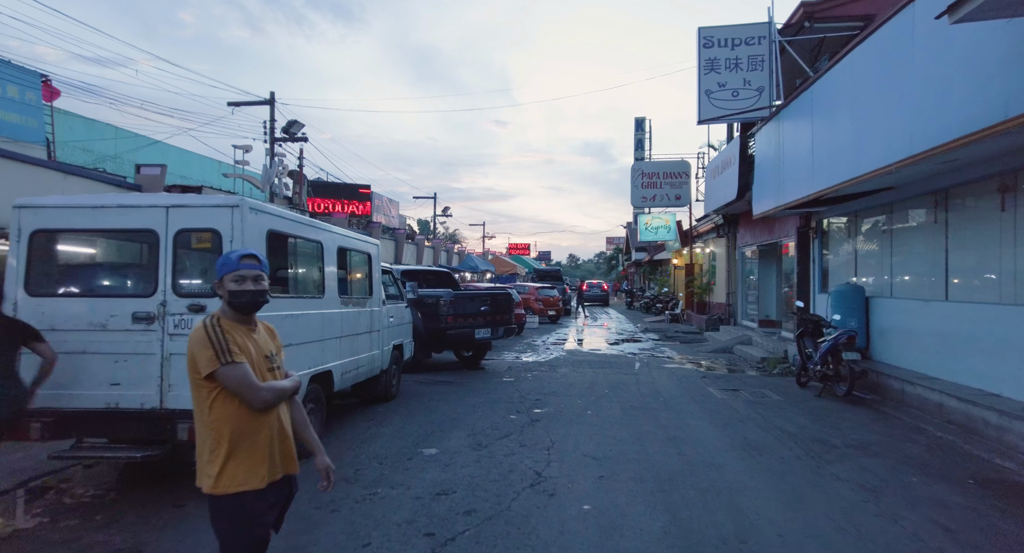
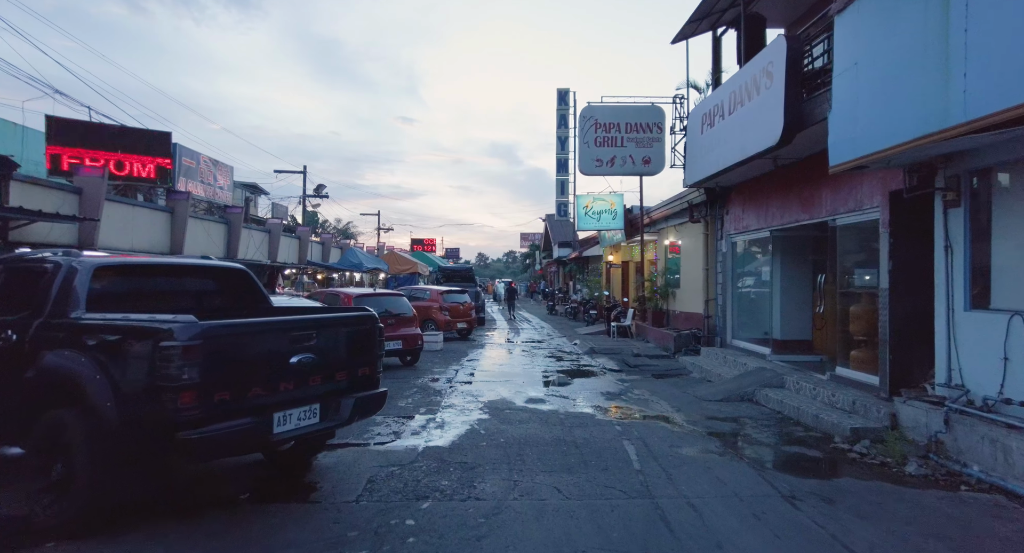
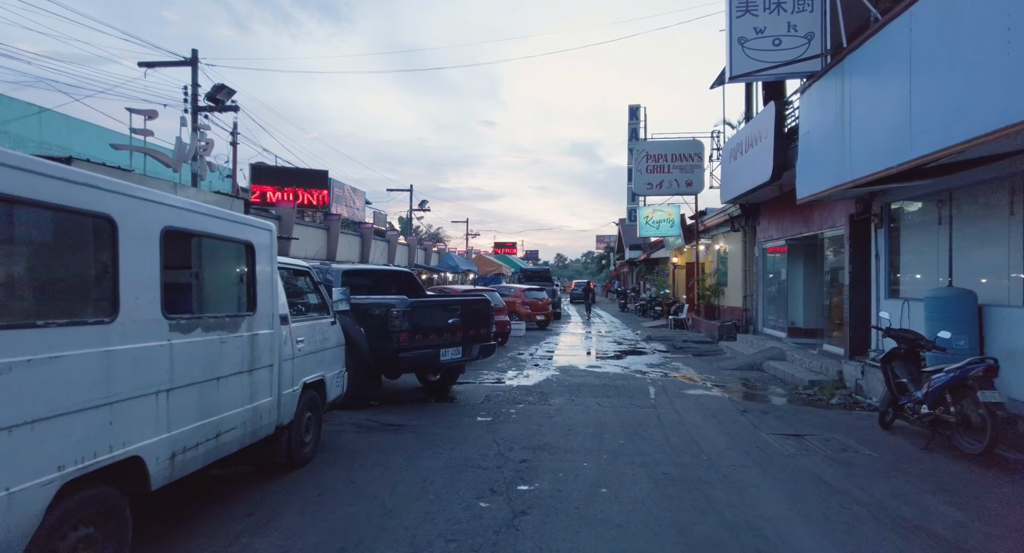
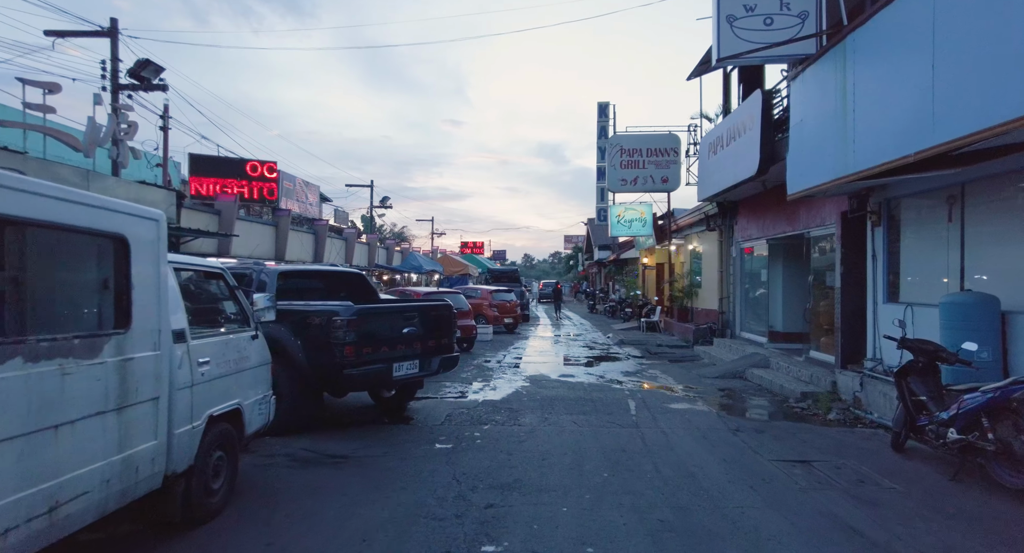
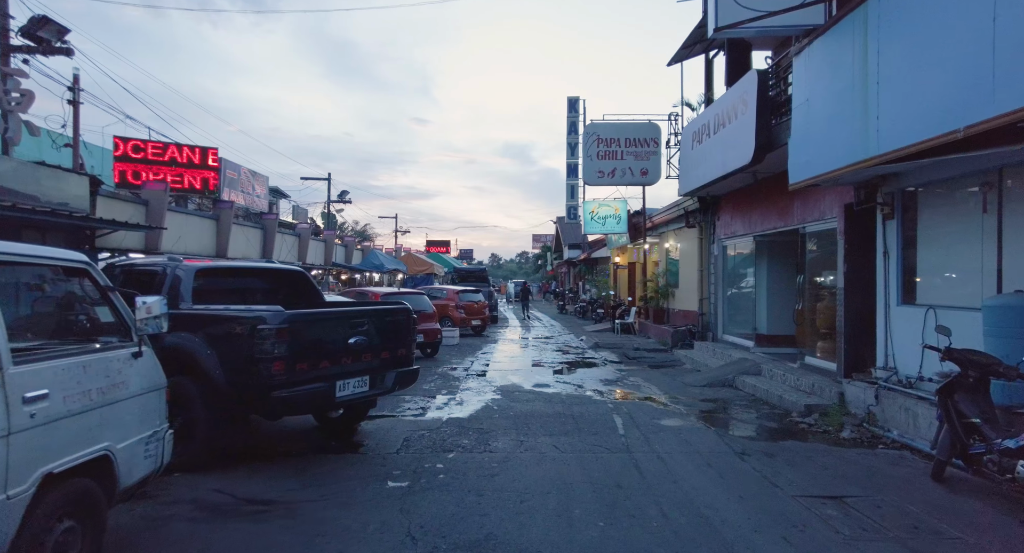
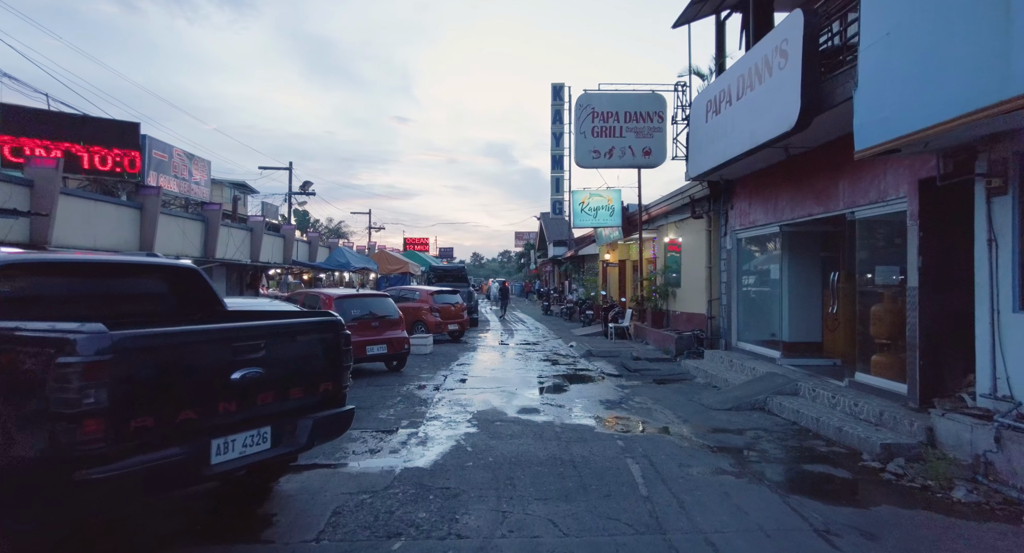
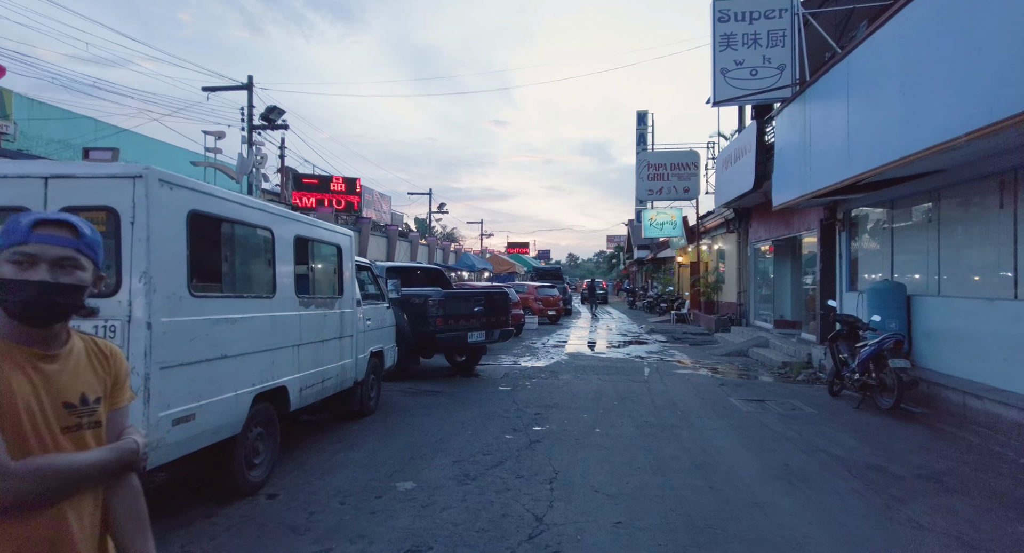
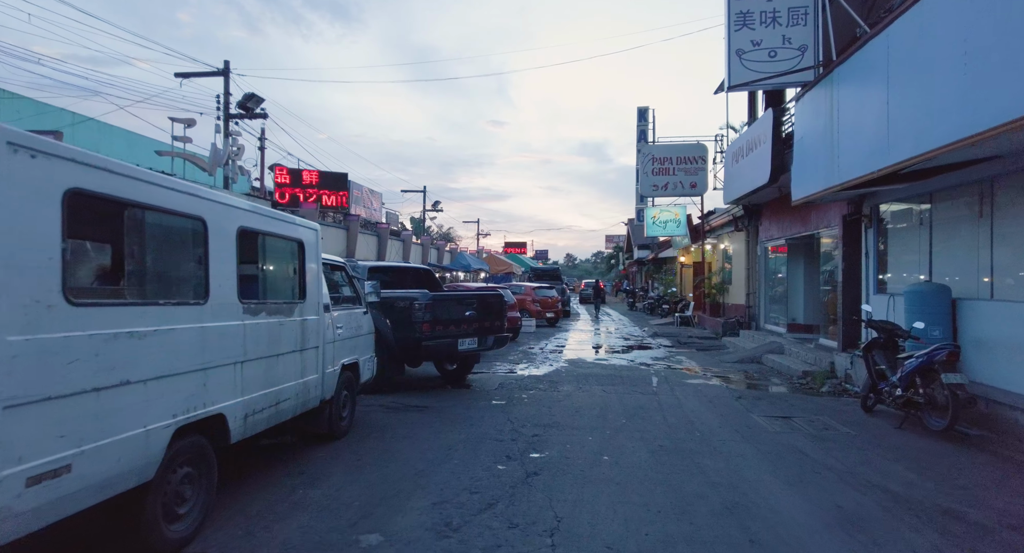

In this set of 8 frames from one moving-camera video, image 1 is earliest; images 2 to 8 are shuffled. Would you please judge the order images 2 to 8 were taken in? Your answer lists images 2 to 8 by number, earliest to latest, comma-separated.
7, 8, 3, 4, 5, 2, 6
